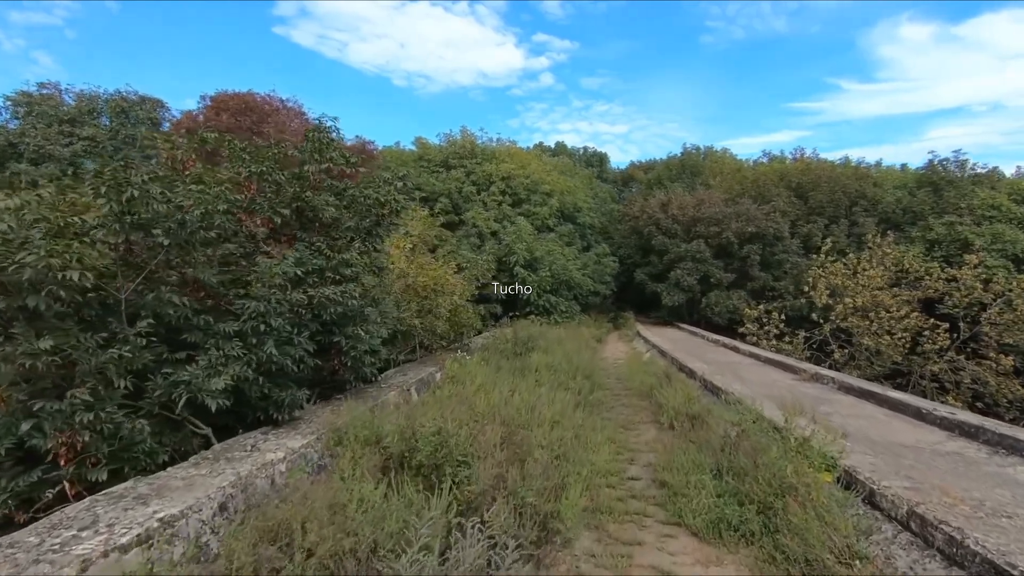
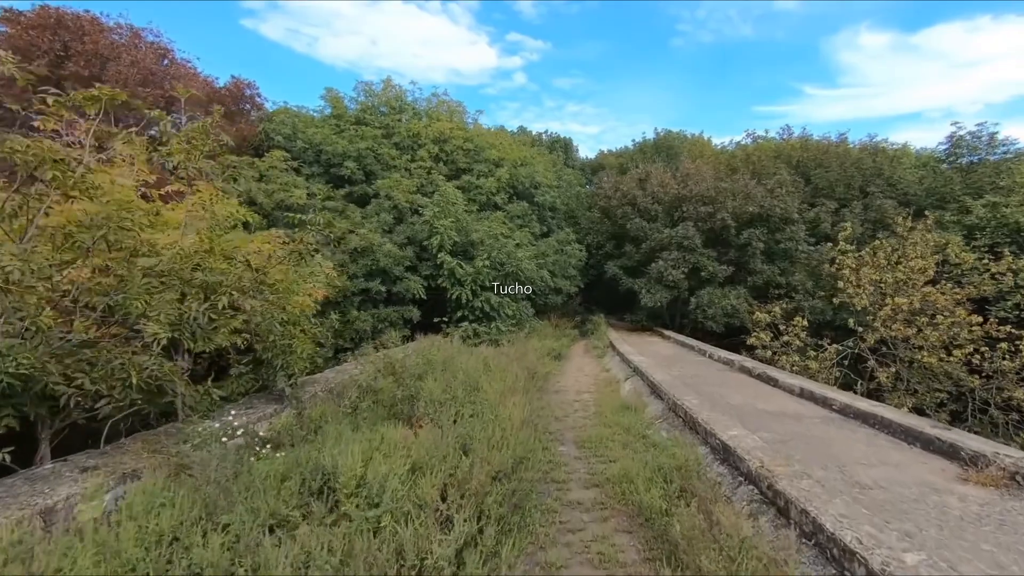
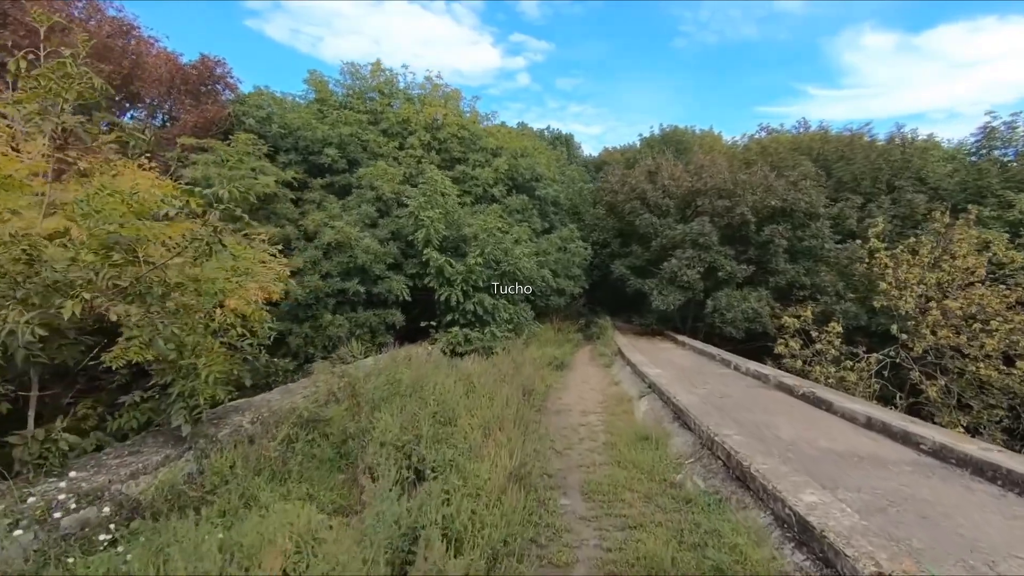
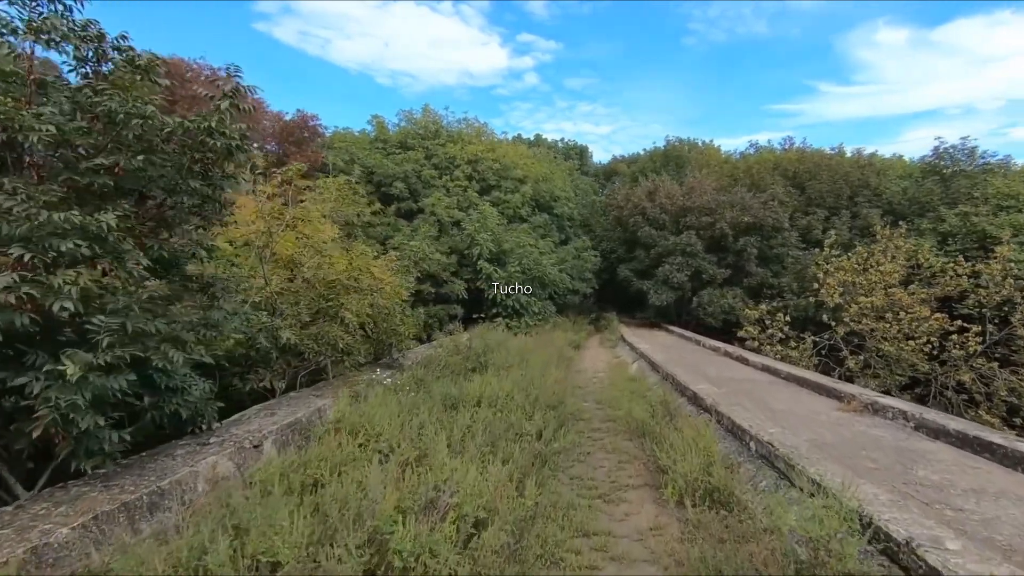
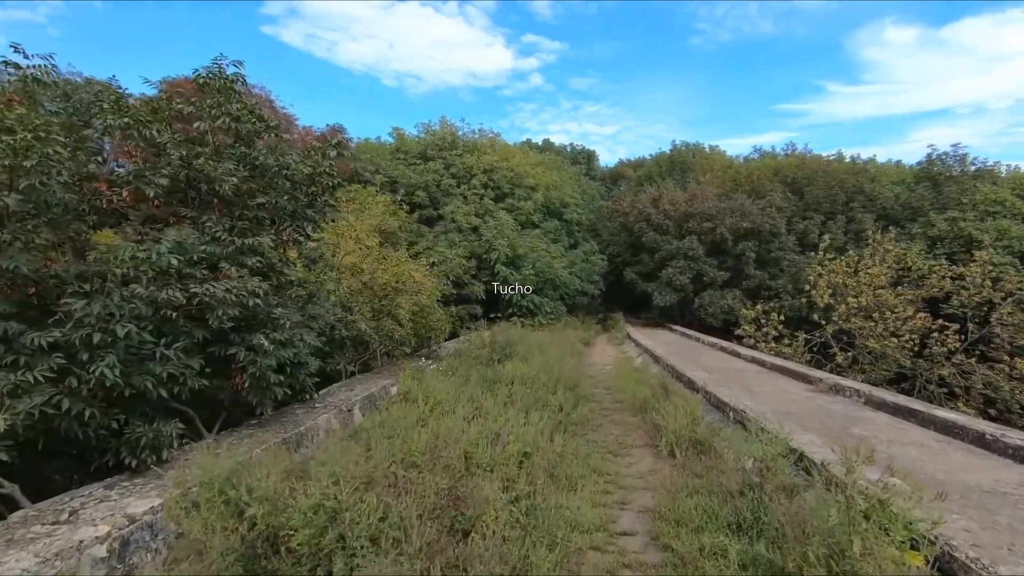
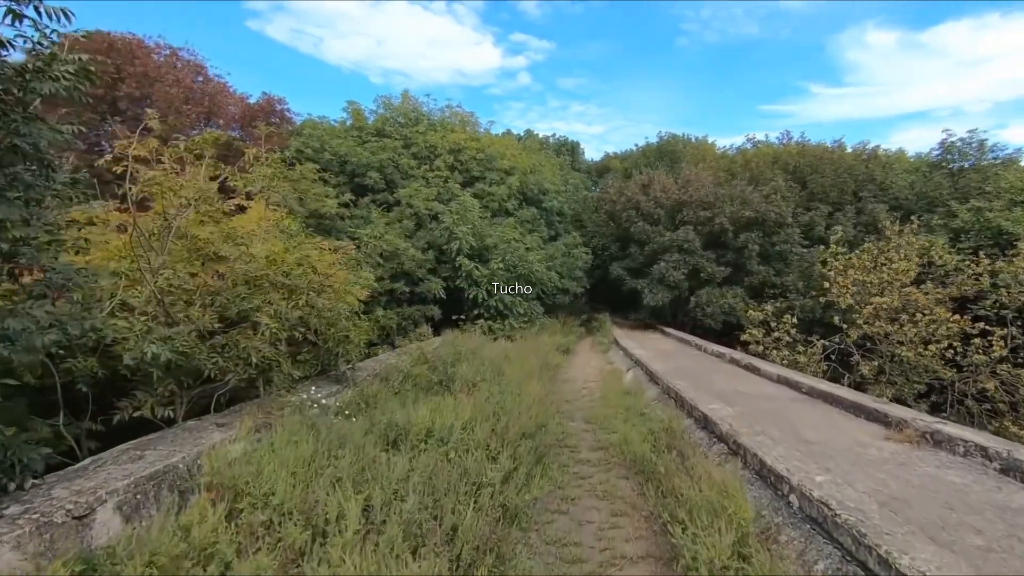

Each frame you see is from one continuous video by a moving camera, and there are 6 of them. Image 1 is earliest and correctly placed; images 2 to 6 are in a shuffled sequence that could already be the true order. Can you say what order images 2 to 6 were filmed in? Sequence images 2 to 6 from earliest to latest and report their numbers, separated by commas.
5, 4, 6, 2, 3
